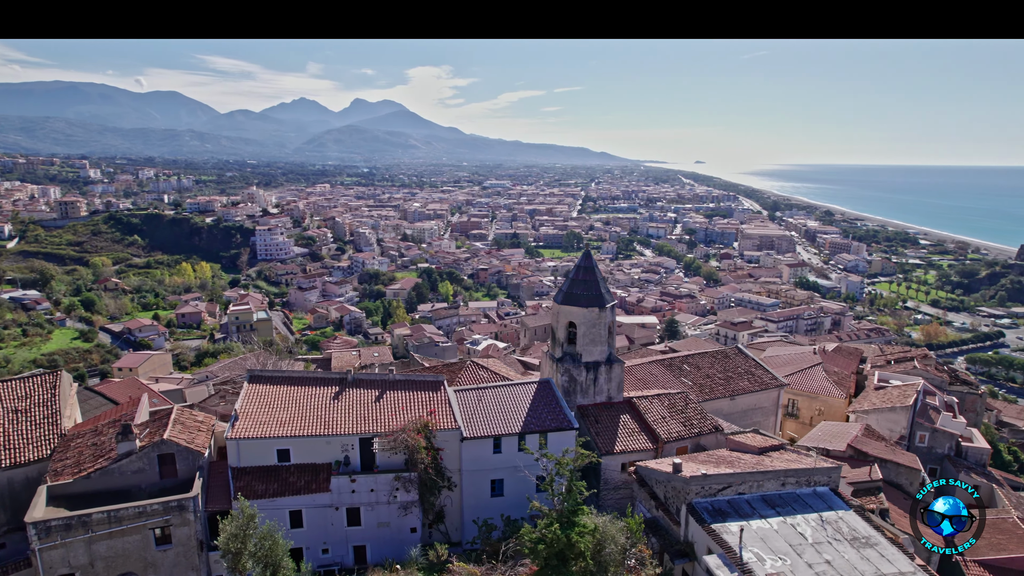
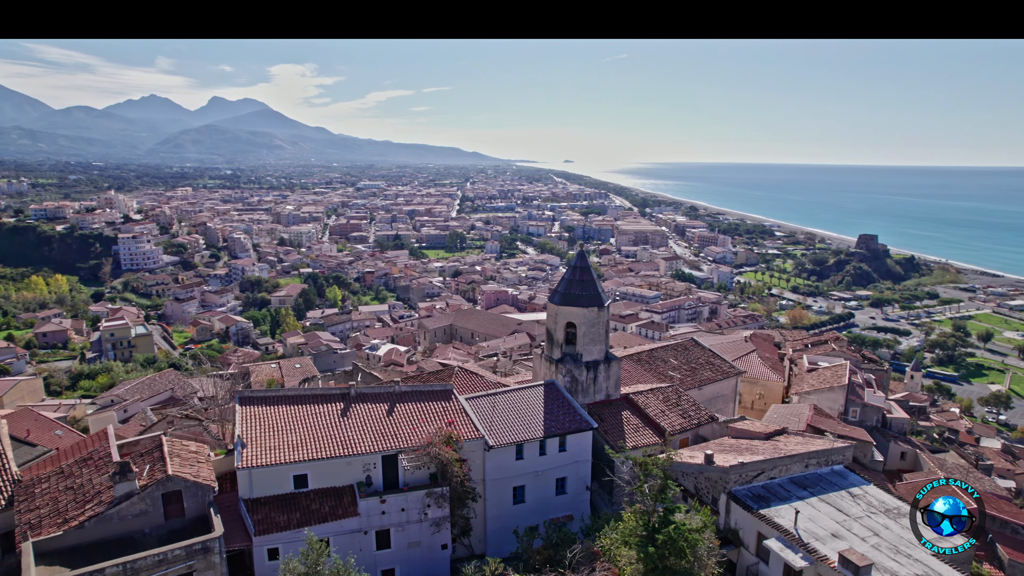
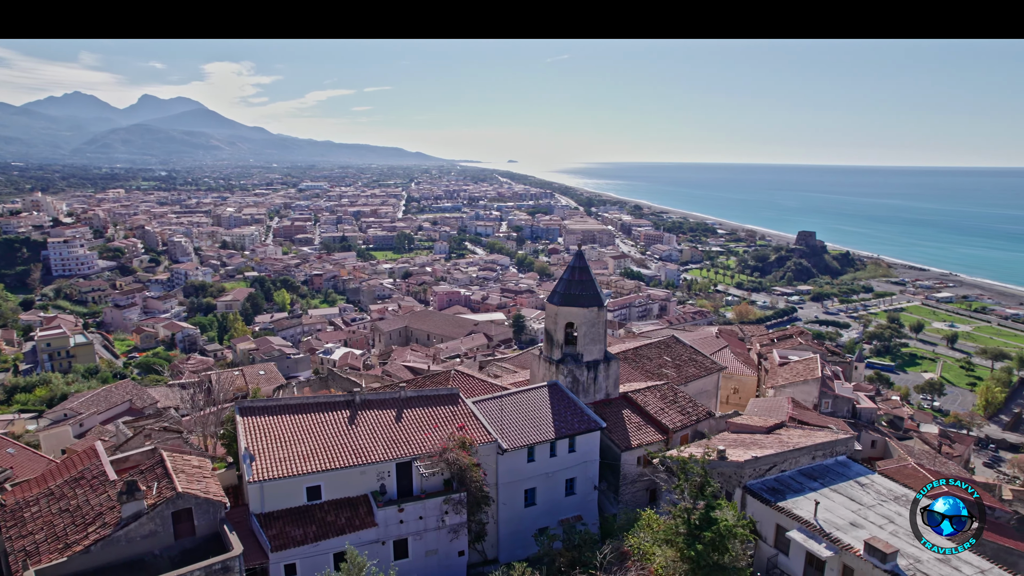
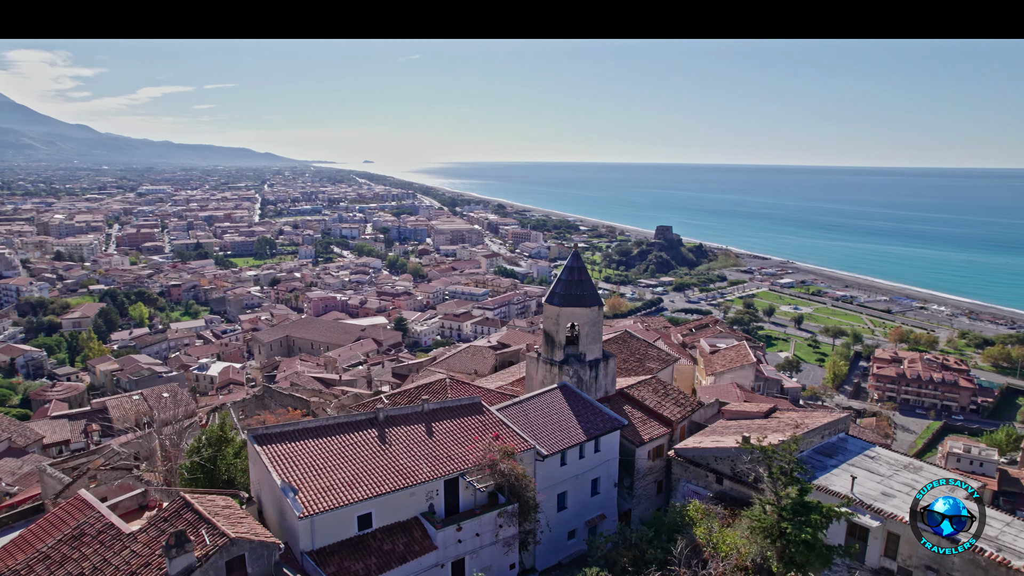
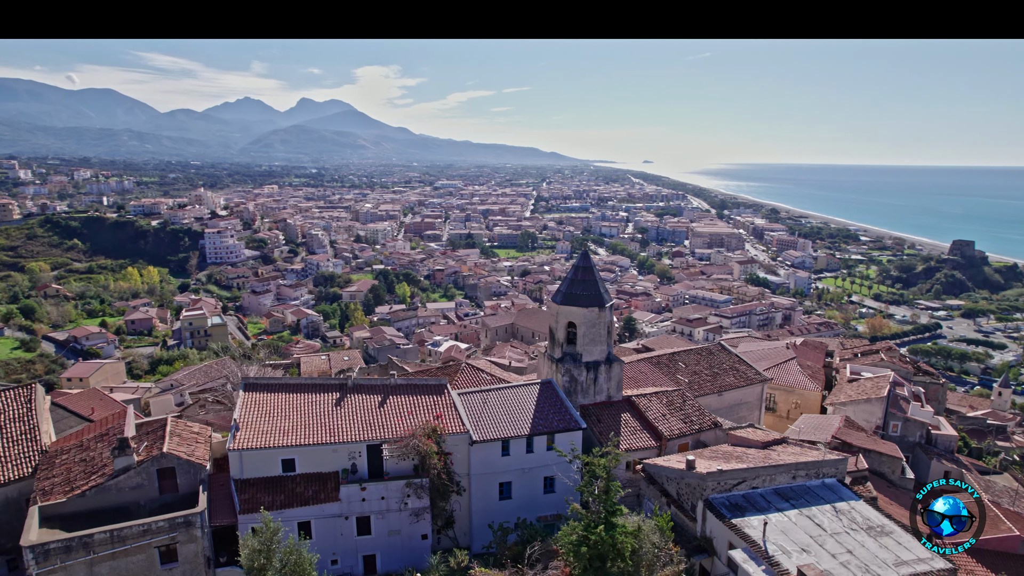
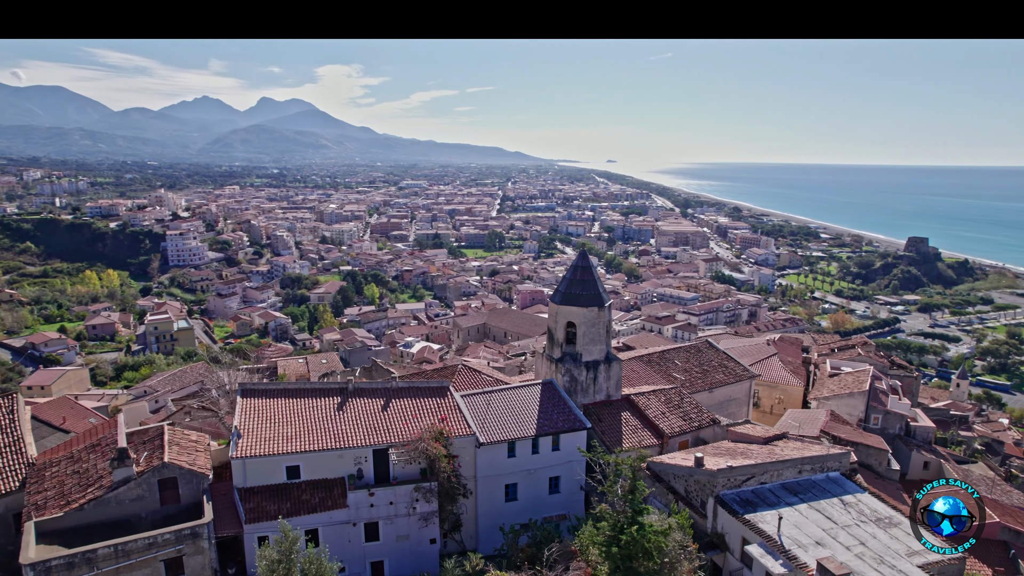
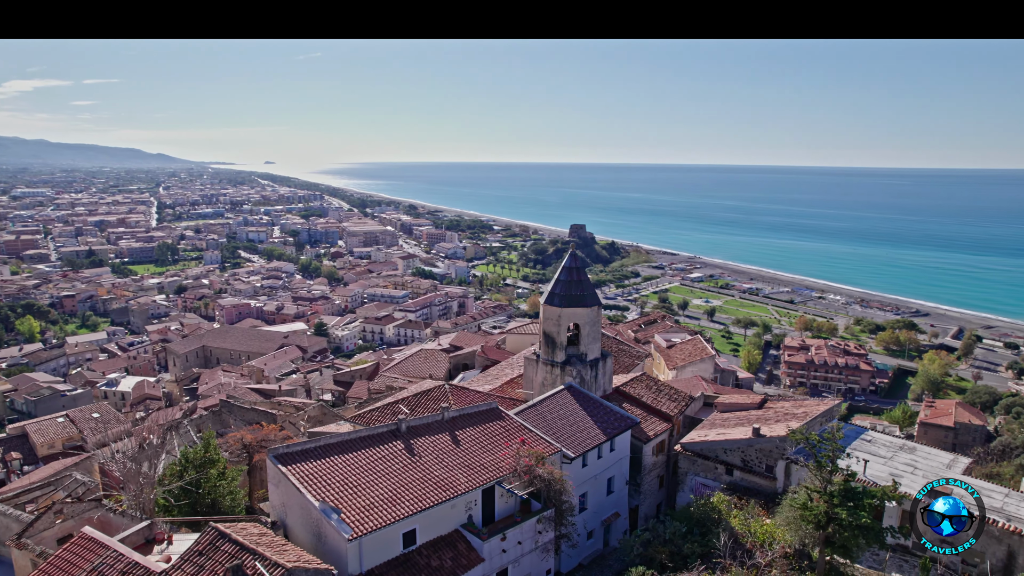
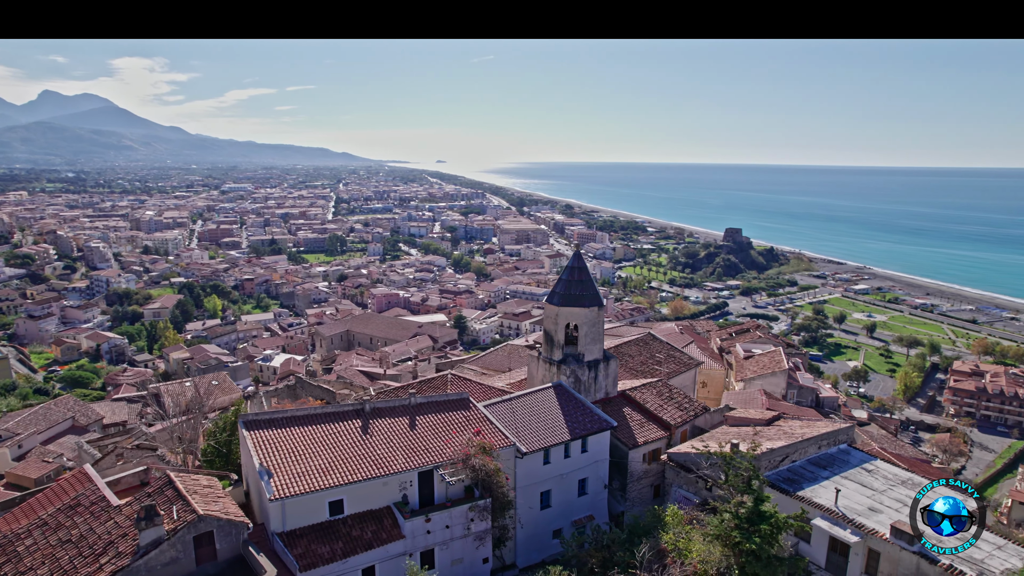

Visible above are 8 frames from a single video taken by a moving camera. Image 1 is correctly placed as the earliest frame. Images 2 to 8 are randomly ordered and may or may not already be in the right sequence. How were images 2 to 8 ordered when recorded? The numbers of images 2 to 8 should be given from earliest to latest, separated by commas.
5, 6, 2, 3, 8, 4, 7
